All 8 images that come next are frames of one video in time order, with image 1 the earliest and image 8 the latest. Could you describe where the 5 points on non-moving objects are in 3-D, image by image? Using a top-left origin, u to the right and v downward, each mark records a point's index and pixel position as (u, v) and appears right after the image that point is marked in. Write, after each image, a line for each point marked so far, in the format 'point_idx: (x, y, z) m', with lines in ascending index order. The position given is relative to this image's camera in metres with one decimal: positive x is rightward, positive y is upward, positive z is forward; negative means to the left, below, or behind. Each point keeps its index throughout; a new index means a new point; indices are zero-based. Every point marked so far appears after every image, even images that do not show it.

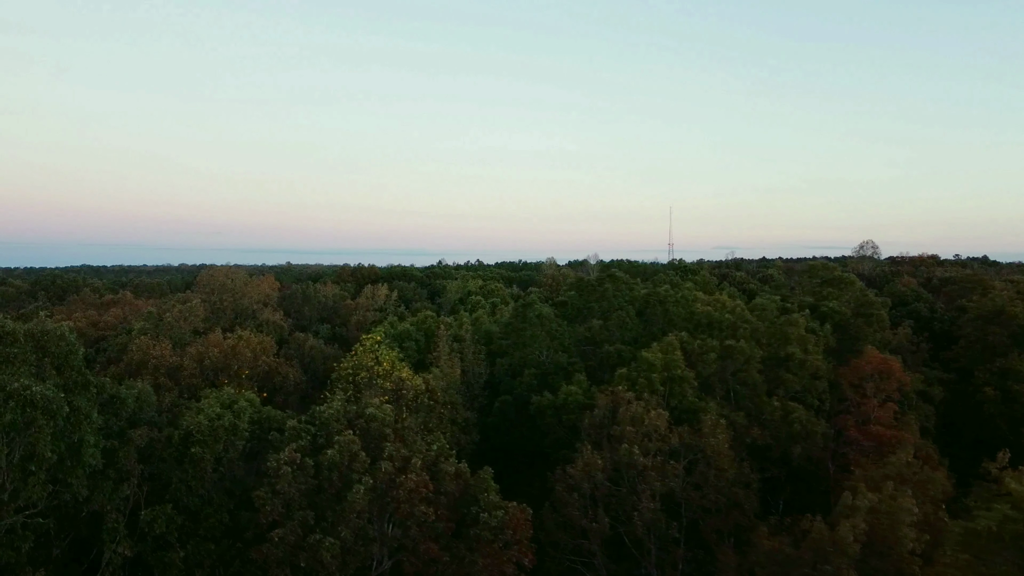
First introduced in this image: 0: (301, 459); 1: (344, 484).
0: (-3.6, -3.0, +14.3) m
1: (-2.9, -3.4, +14.4) m
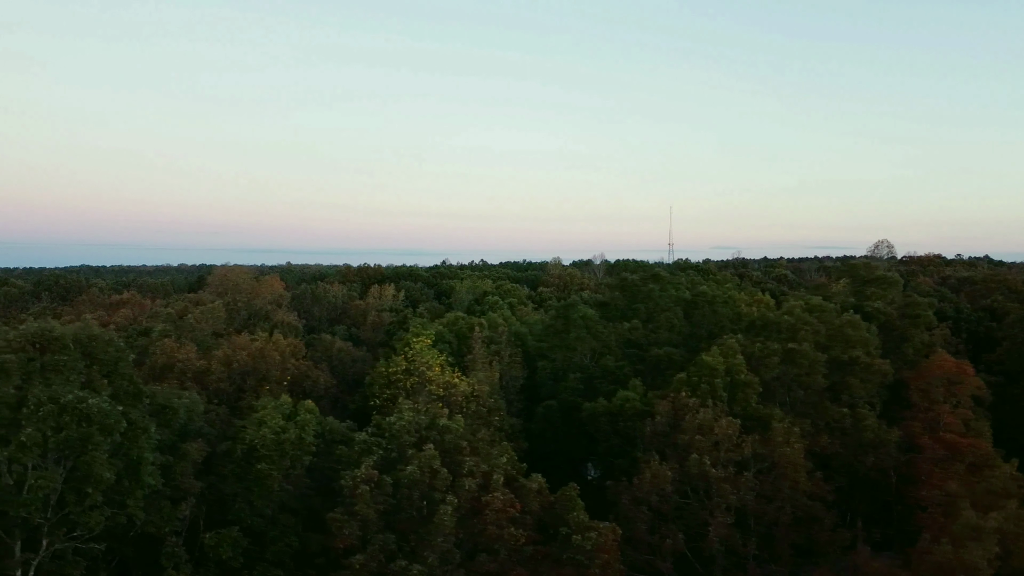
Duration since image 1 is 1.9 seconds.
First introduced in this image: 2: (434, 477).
0: (-2.1, -3.0, +13.0) m
1: (-1.4, -3.4, +13.2) m
2: (-1.2, -3.0, +13.2) m
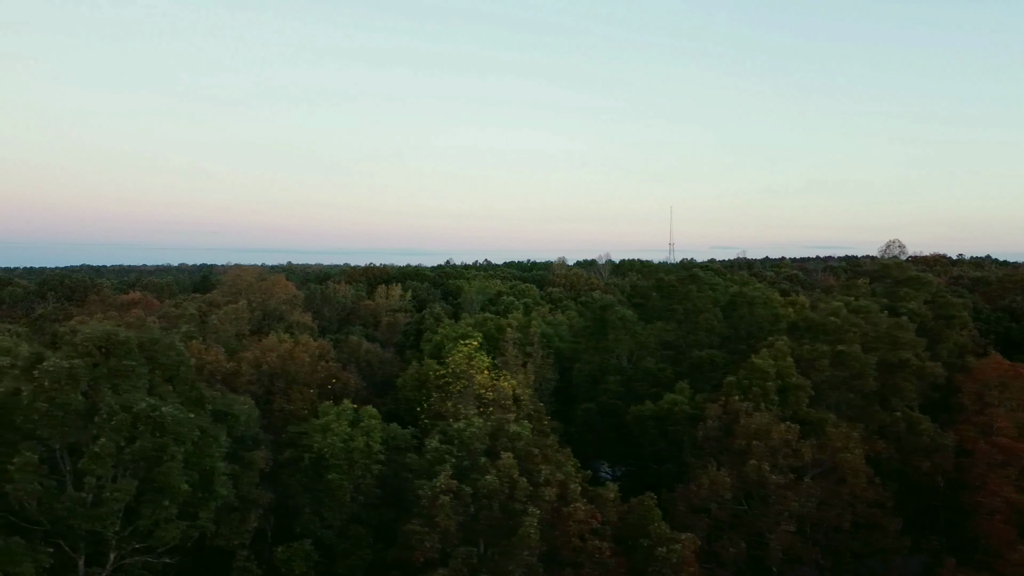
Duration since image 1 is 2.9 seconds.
0: (-0.8, -3.0, +12.5) m
1: (-0.1, -3.5, +12.6) m
2: (0.0, -3.1, +12.7) m
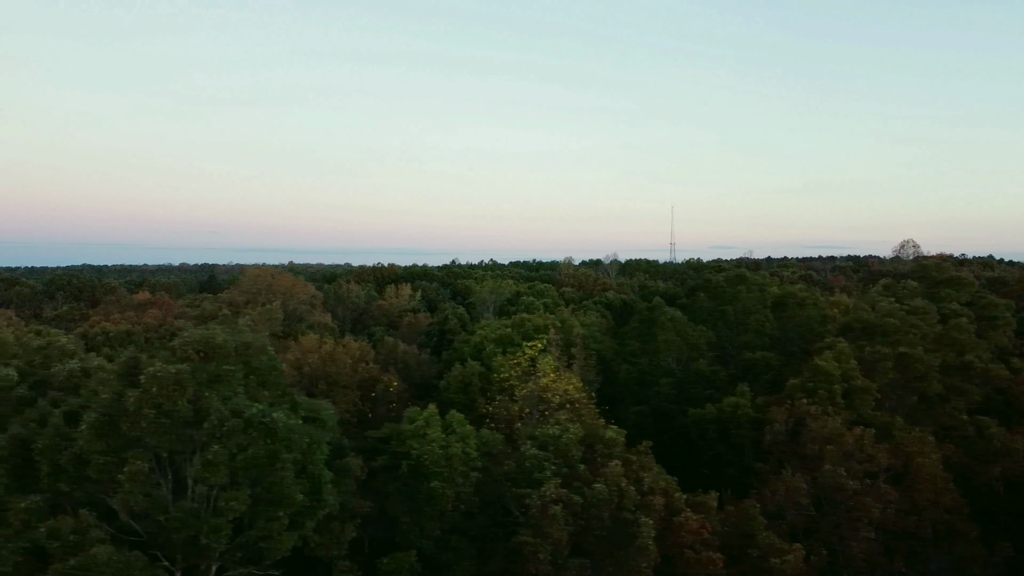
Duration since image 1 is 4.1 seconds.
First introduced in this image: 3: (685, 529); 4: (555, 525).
0: (+0.8, -3.0, +12.0) m
1: (+1.5, -3.5, +12.2) m
2: (+1.6, -3.1, +12.2) m
3: (+2.6, -3.5, +12.1) m
4: (+0.6, -3.3, +11.6) m
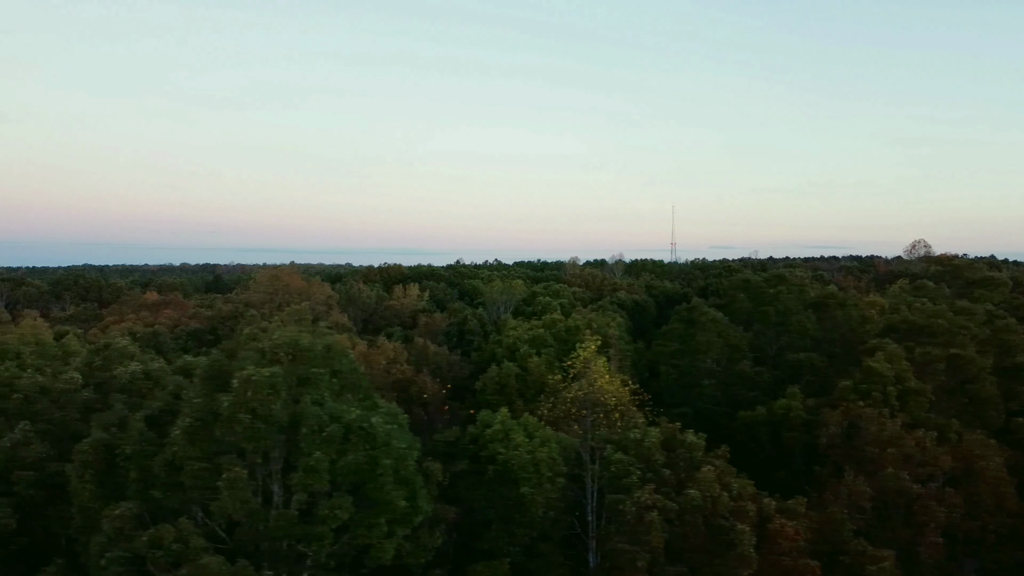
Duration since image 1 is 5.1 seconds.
0: (+2.1, -3.0, +11.7) m
1: (+2.8, -3.5, +11.9) m
2: (+3.0, -3.1, +12.0) m
3: (+3.9, -3.6, +11.9) m
4: (+1.9, -3.4, +11.3) m
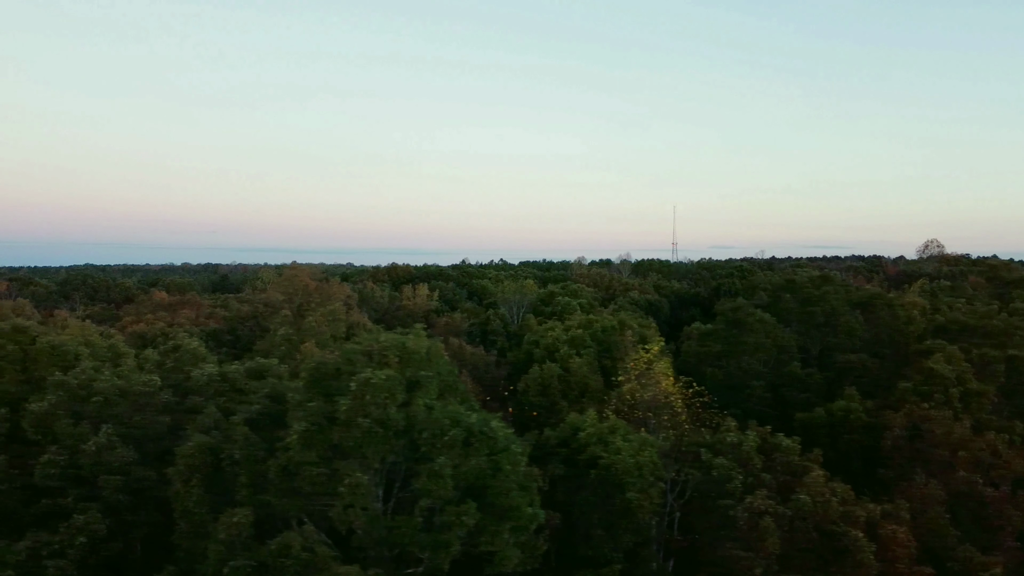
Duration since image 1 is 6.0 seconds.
0: (+3.6, -3.1, +11.5) m
1: (+4.3, -3.5, +11.7) m
2: (+4.5, -3.1, +11.7) m
3: (+5.4, -3.6, +11.6) m
4: (+3.4, -3.4, +11.1) m
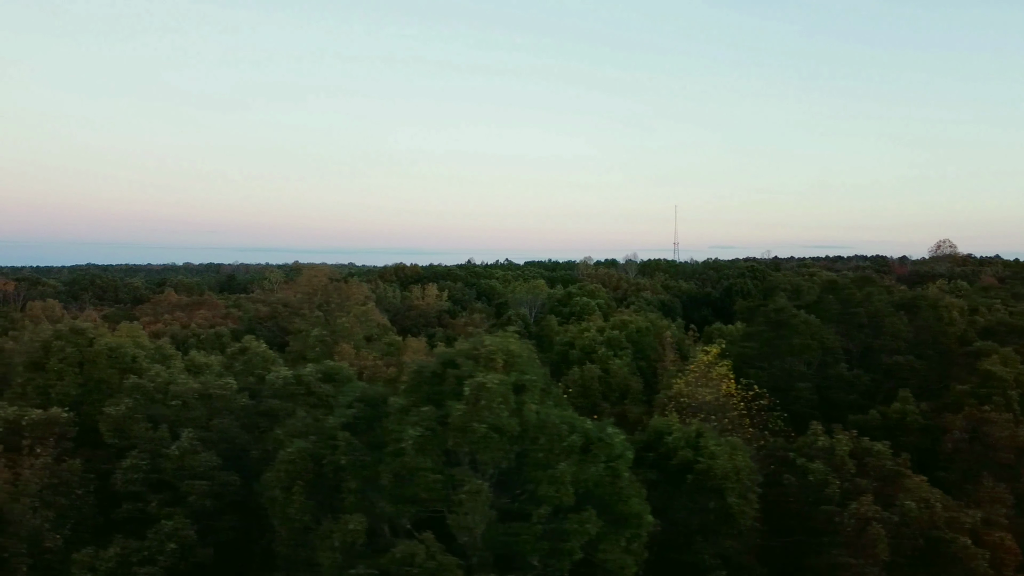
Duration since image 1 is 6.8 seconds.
0: (+5.0, -3.1, +11.4) m
1: (+5.8, -3.6, +11.5) m
2: (+5.9, -3.2, +11.6) m
3: (+6.8, -3.6, +11.5) m
4: (+4.9, -3.4, +11.0) m
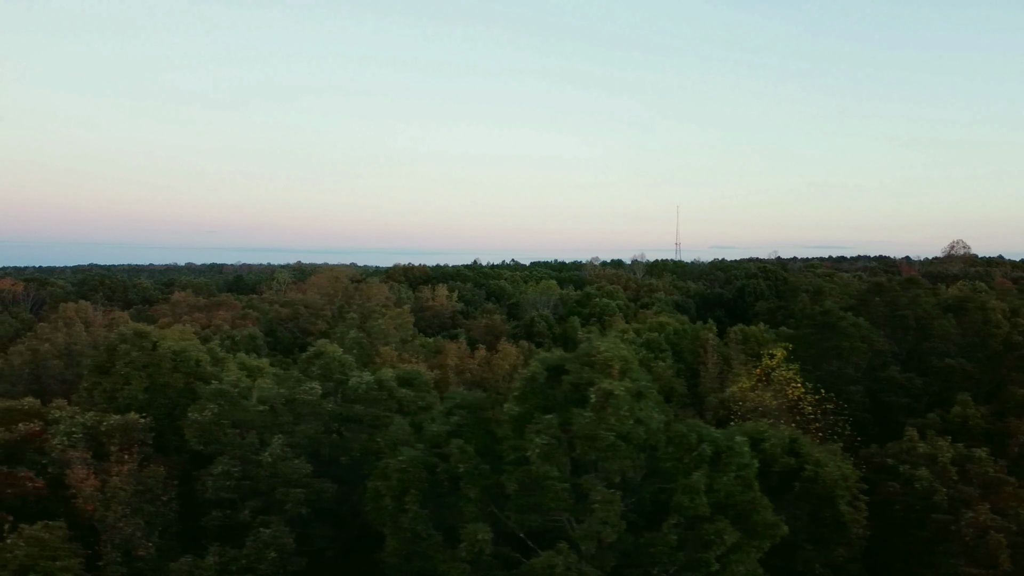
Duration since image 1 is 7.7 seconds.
0: (+6.6, -3.2, +11.2) m
1: (+7.3, -3.6, +11.4) m
2: (+7.4, -3.2, +11.4) m
3: (+8.3, -3.7, +11.3) m
4: (+6.4, -3.5, +10.8) m
